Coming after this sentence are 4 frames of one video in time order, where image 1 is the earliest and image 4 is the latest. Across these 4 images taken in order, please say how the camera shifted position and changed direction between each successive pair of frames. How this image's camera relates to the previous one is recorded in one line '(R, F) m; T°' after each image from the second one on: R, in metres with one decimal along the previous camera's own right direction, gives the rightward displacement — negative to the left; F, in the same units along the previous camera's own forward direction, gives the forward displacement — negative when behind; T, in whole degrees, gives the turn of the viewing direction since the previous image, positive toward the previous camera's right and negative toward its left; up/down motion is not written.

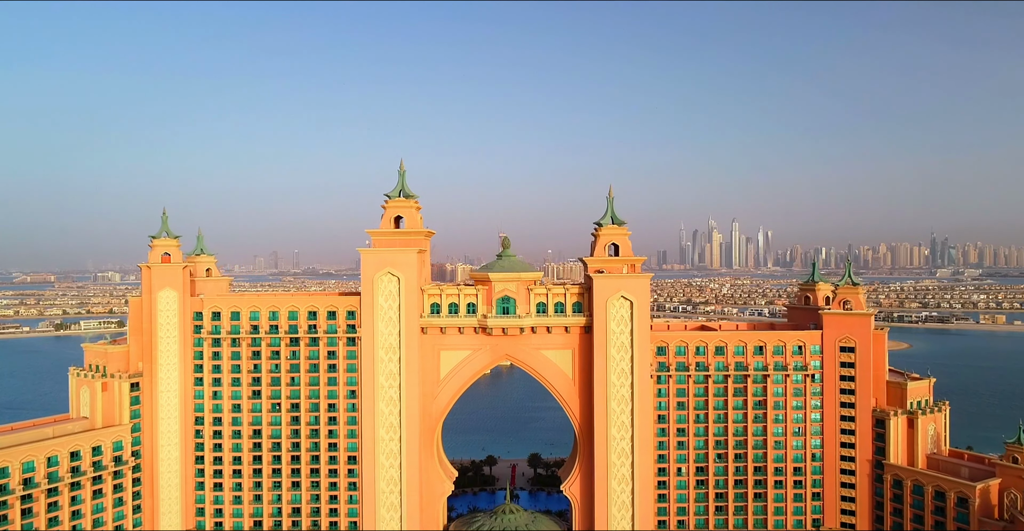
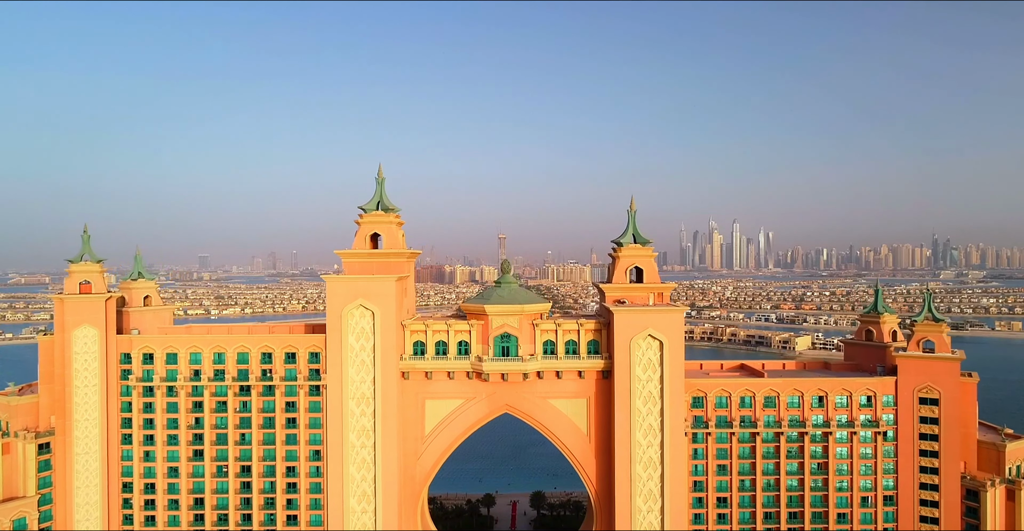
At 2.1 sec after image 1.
(-0.1, +5.1) m; 0°
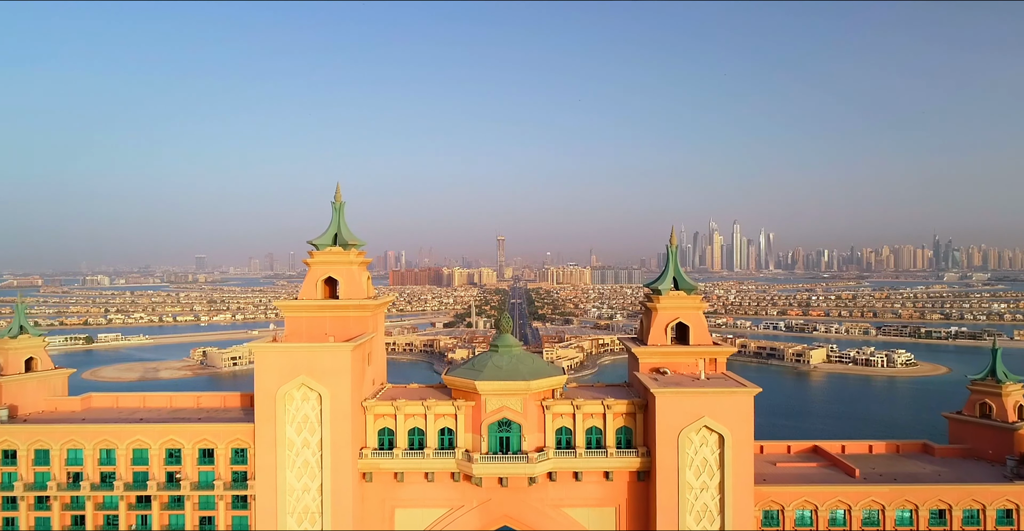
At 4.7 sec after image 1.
(-0.1, +6.0) m; 0°
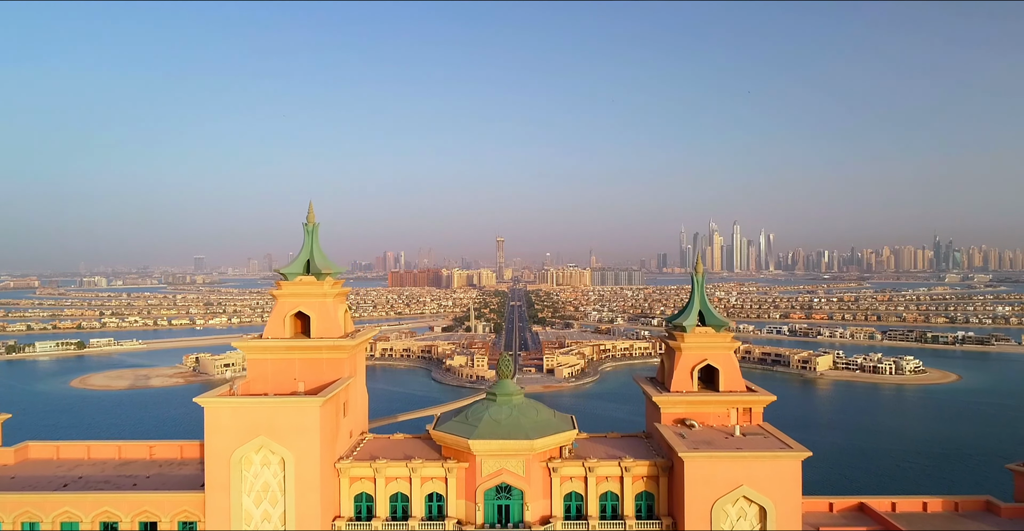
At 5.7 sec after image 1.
(0.0, +2.5) m; 0°
